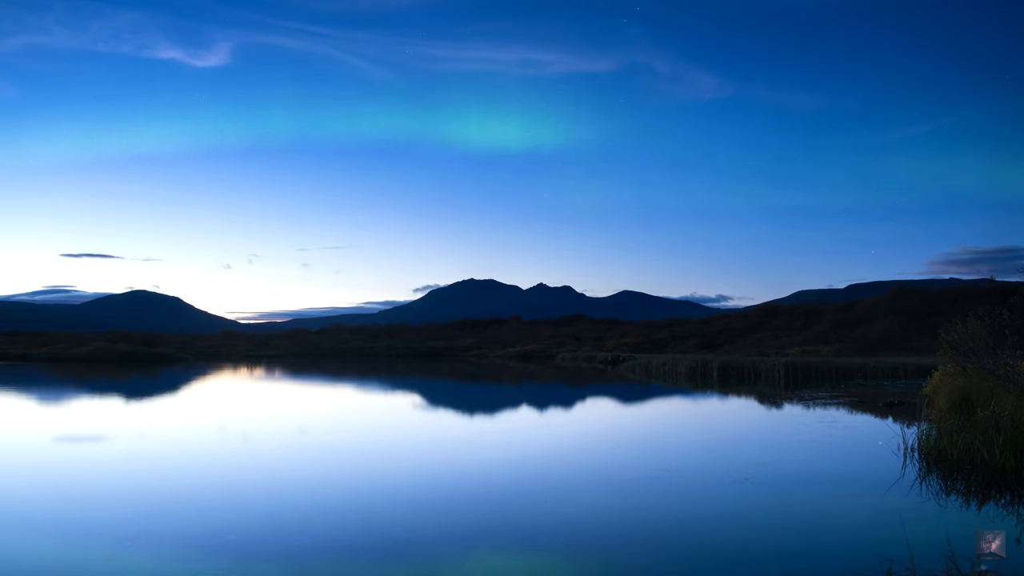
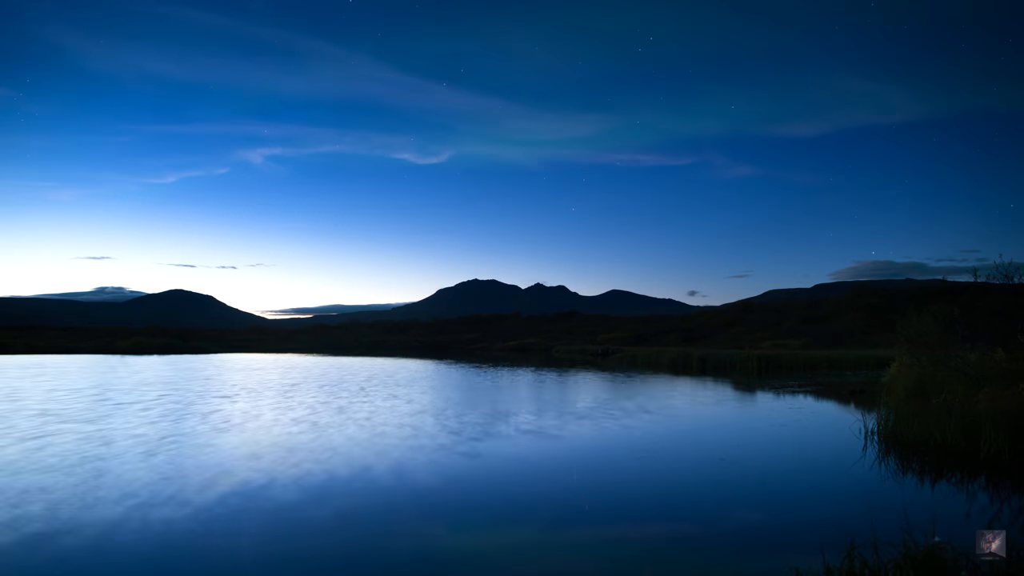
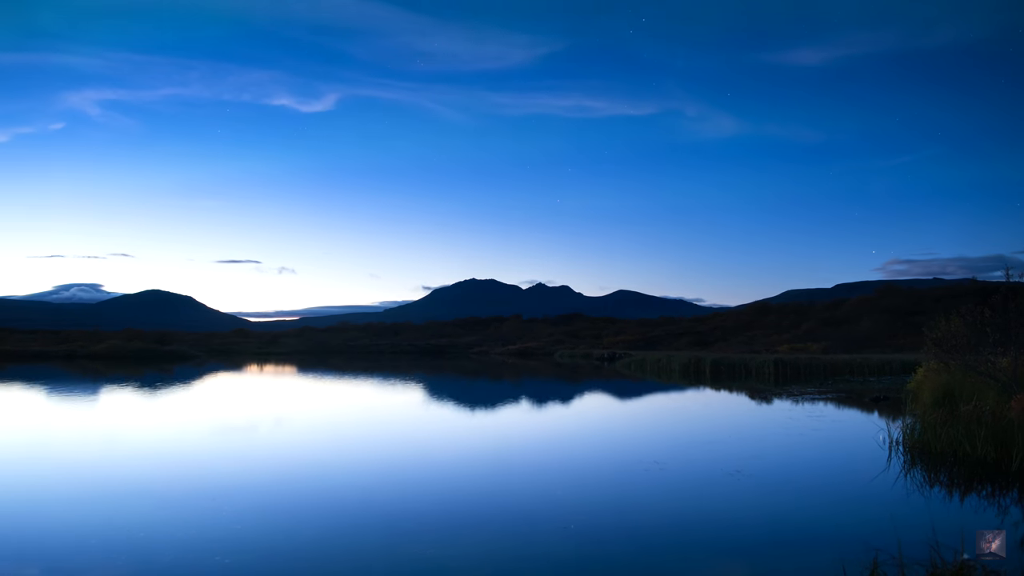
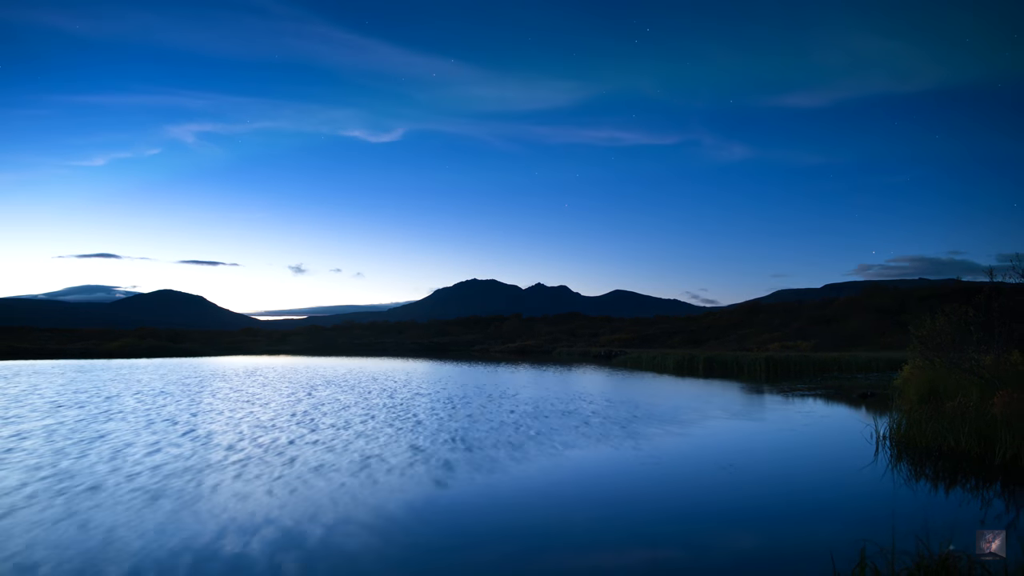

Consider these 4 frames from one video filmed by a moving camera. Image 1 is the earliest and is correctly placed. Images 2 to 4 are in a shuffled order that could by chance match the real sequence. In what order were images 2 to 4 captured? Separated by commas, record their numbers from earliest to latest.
3, 4, 2
